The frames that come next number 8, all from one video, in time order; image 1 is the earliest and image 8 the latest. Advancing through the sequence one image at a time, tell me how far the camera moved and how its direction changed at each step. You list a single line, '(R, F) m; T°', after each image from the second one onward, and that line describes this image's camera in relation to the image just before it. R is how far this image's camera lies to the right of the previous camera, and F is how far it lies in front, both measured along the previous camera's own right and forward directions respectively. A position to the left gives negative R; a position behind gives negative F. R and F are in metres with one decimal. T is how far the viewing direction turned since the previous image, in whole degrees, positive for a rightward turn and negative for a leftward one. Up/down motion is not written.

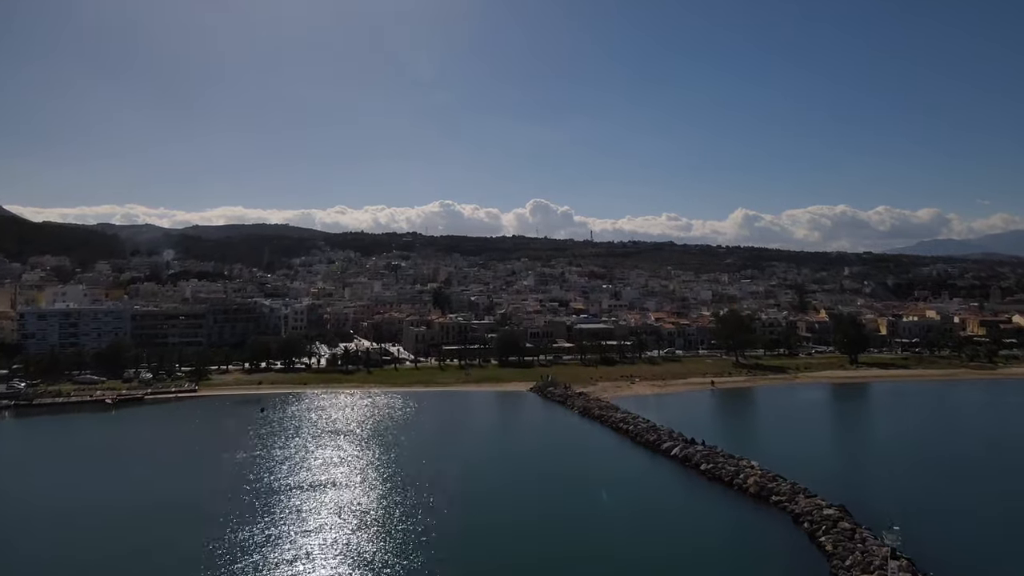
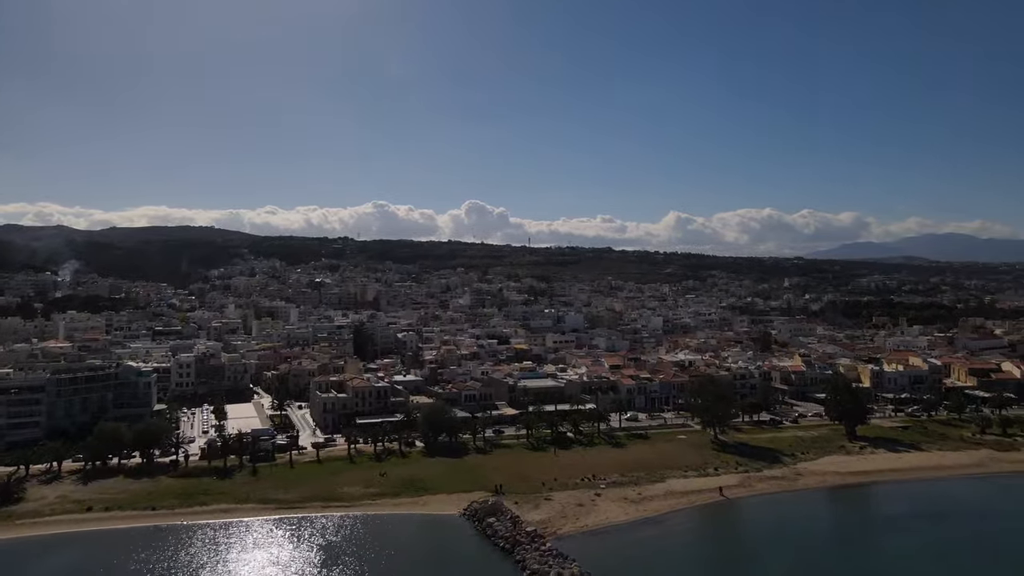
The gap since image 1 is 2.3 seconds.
(+0.4, +9.9) m; +5°
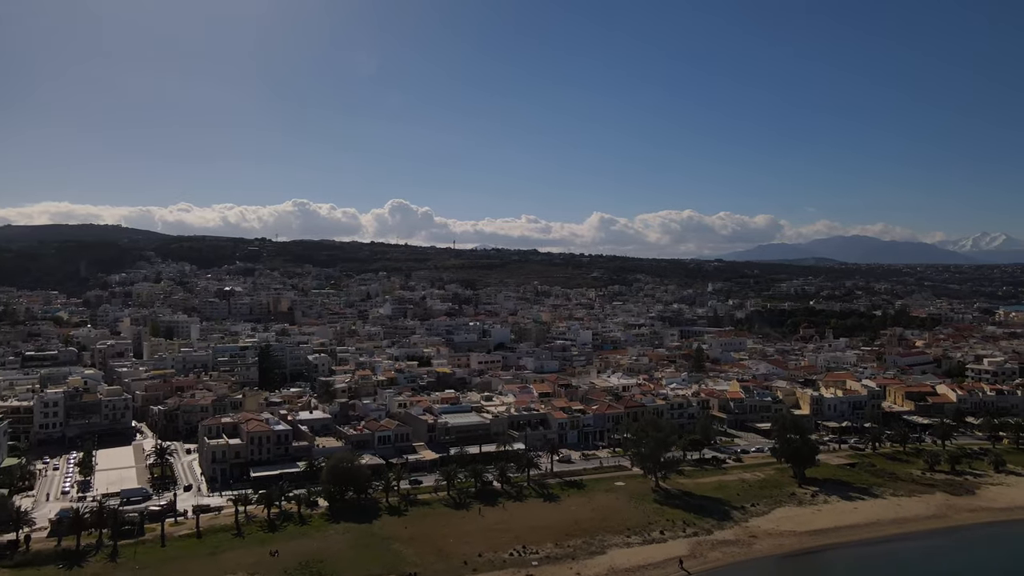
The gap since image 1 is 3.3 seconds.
(+0.4, +4.9) m; +6°
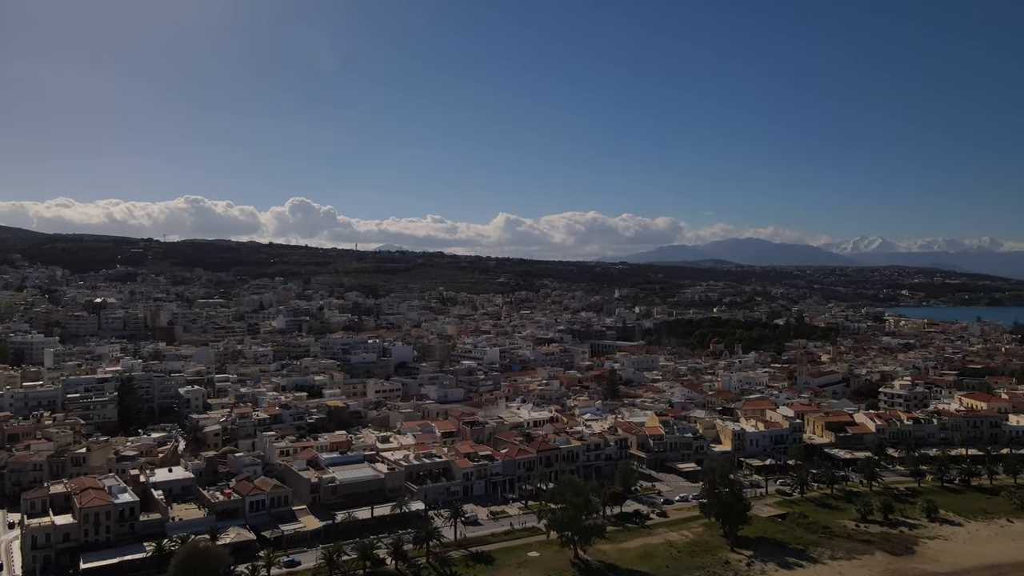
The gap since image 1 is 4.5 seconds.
(+0.4, +5.4) m; +7°
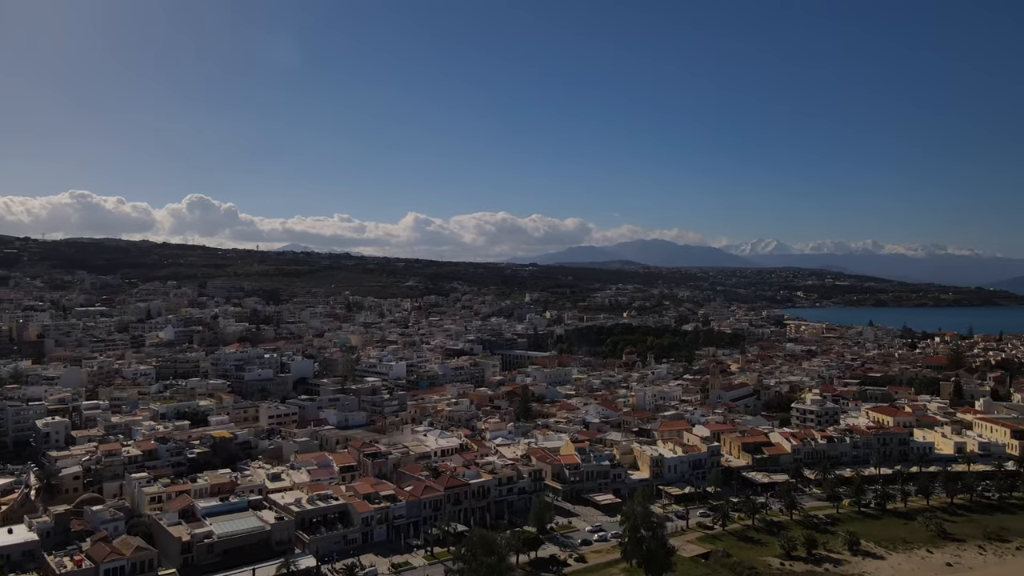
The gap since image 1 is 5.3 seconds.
(+0.3, +3.6) m; +7°
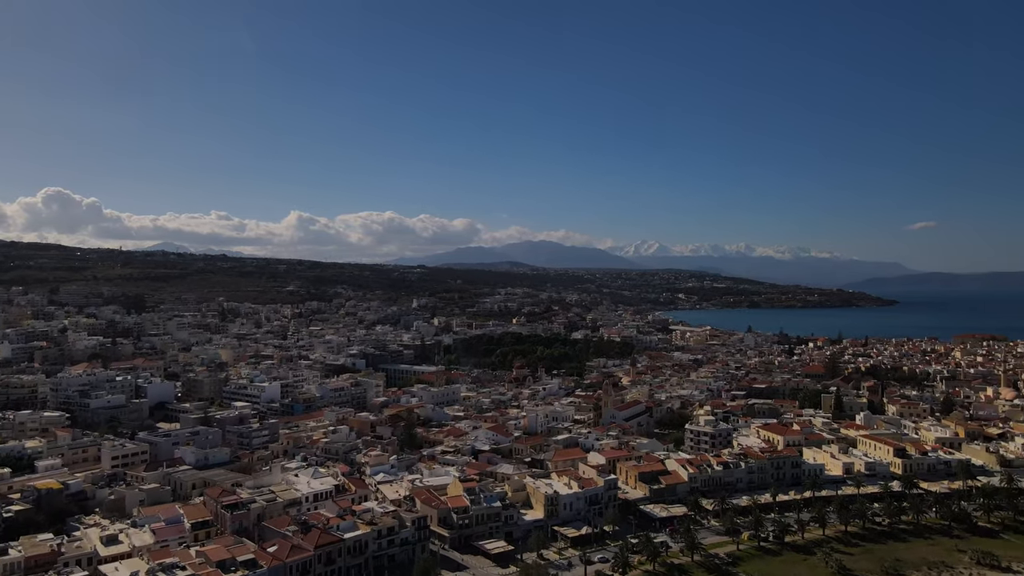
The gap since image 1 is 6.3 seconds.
(+0.4, +4.1) m; +9°
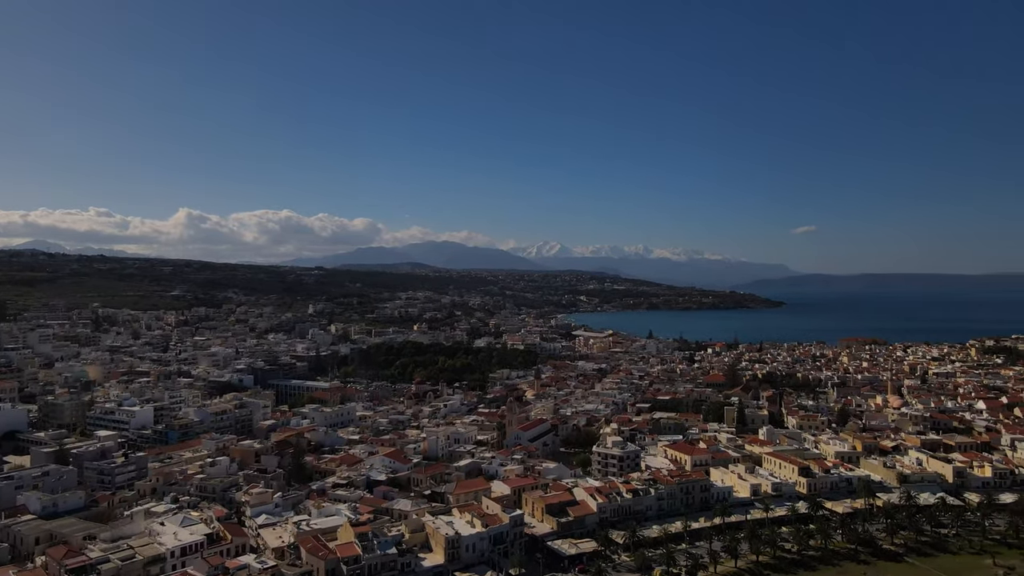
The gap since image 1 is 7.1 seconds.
(+0.3, +3.5) m; +7°
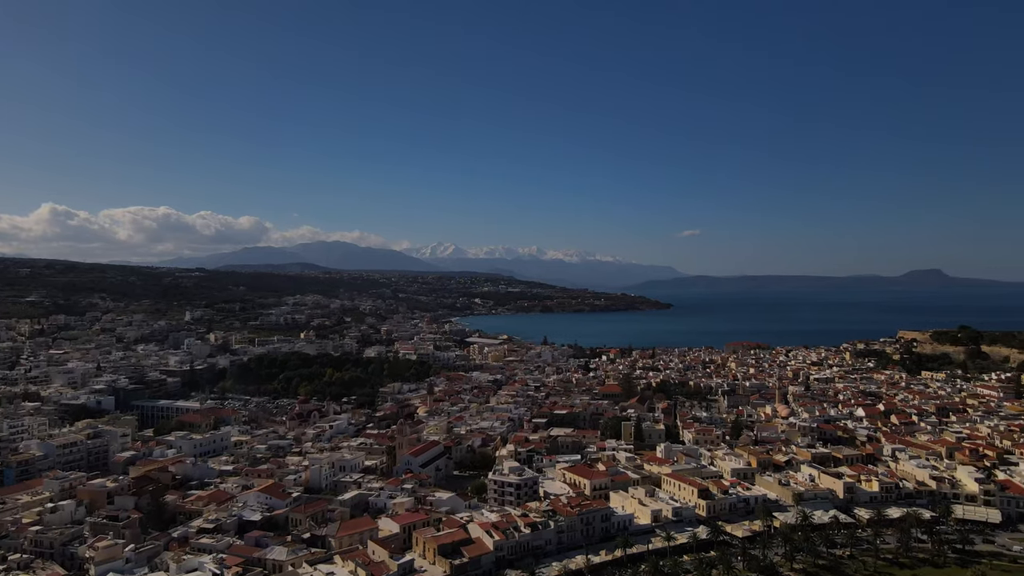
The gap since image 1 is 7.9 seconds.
(+0.3, +3.5) m; +8°
